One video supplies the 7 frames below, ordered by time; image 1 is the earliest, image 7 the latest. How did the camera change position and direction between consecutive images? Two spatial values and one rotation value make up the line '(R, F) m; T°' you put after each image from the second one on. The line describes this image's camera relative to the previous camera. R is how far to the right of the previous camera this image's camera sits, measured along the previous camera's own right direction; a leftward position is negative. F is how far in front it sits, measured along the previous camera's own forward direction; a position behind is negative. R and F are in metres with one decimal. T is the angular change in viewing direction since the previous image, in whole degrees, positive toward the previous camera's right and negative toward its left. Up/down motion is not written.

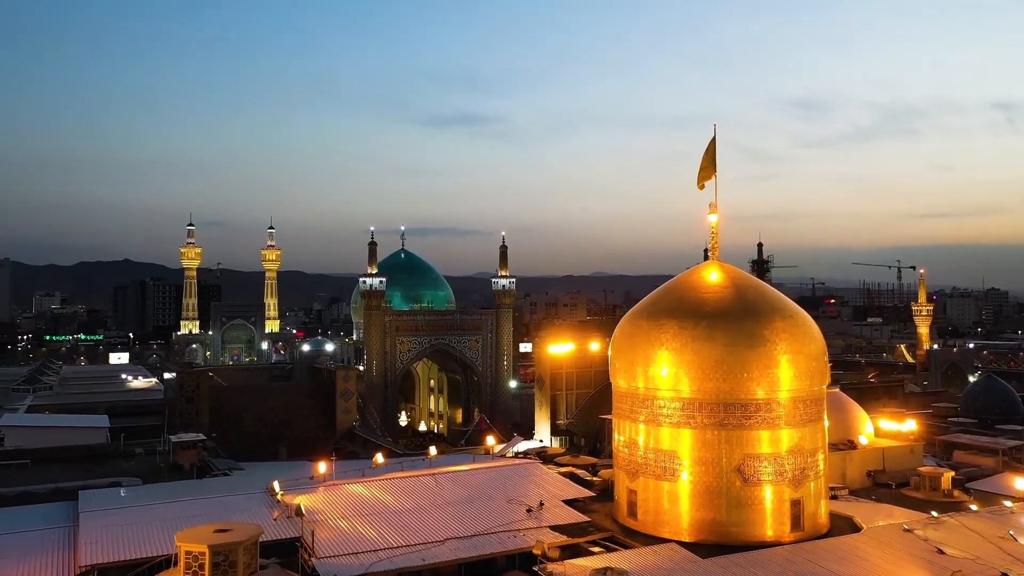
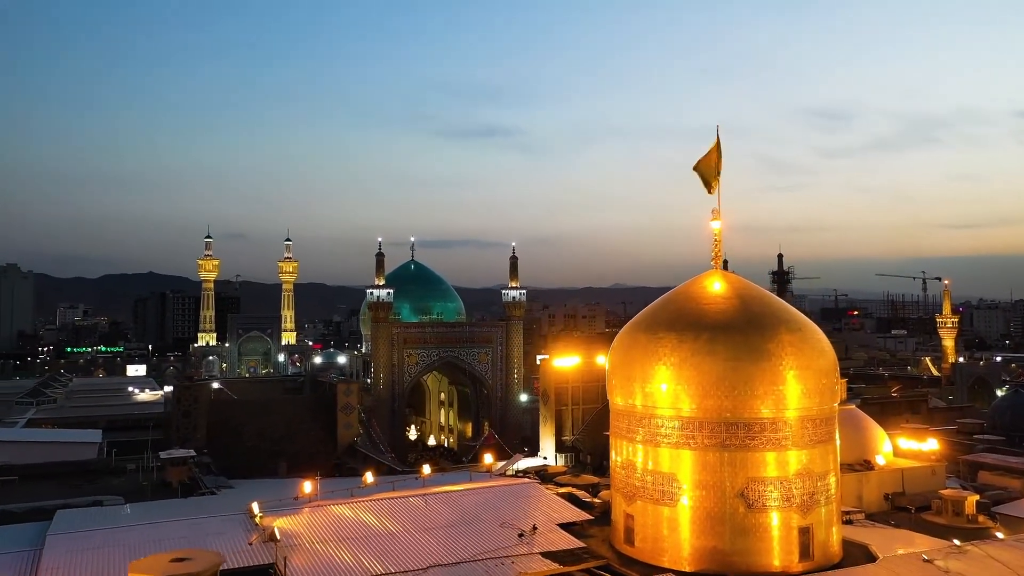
(+0.3, +0.4) m; -1°
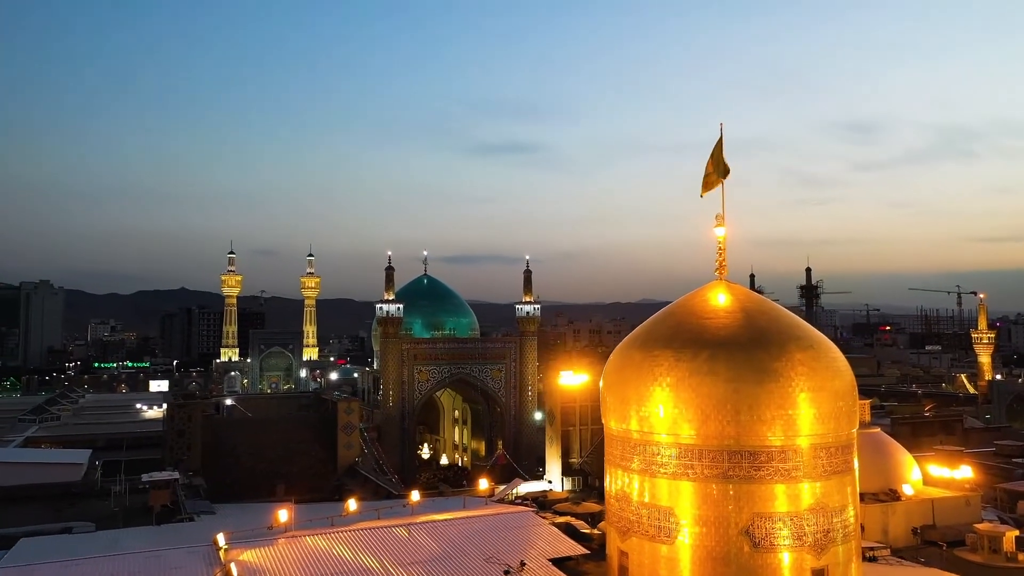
(+0.4, +0.6) m; -2°
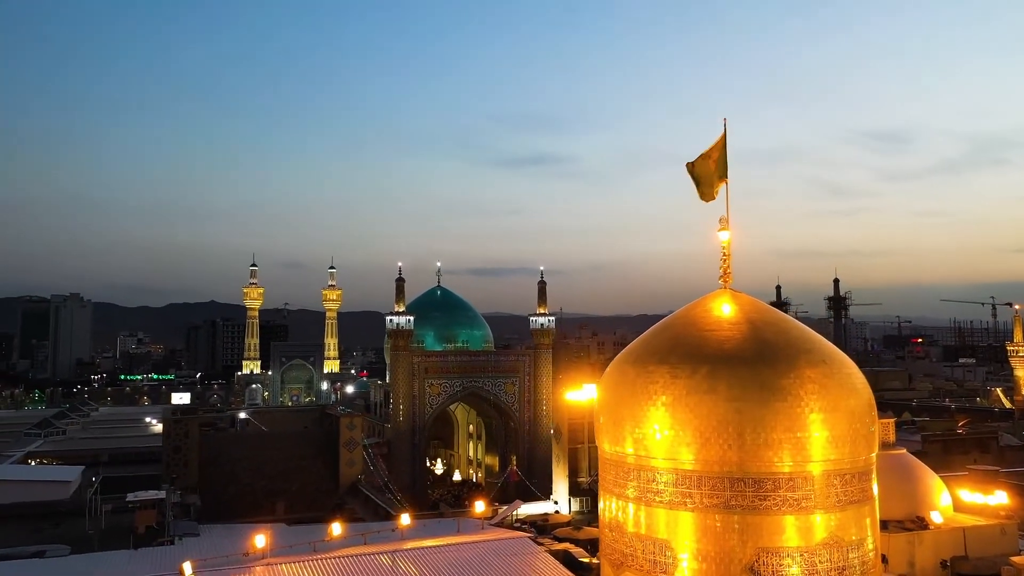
(+0.3, +0.6) m; -2°
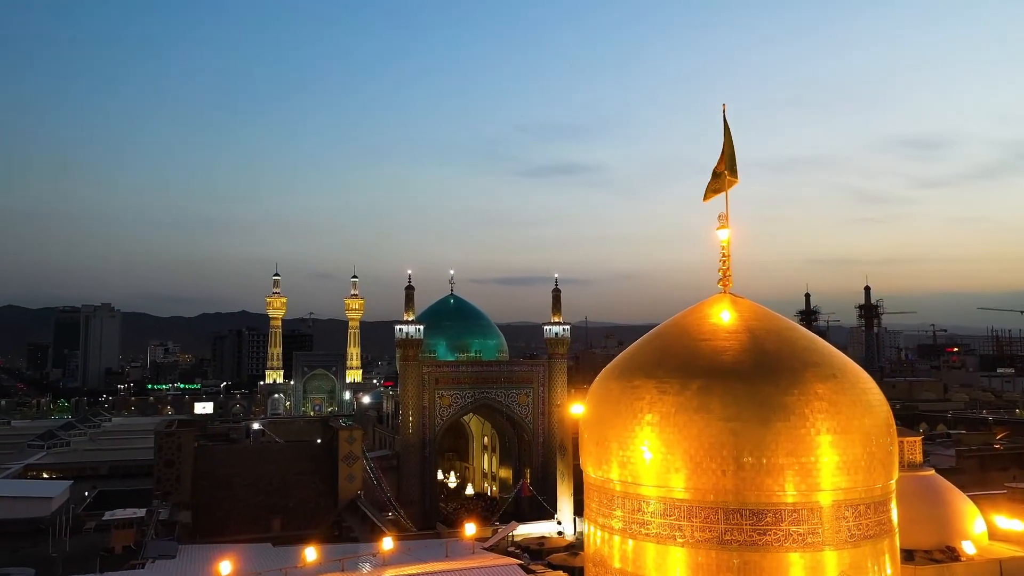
(+0.4, +0.6) m; -2°
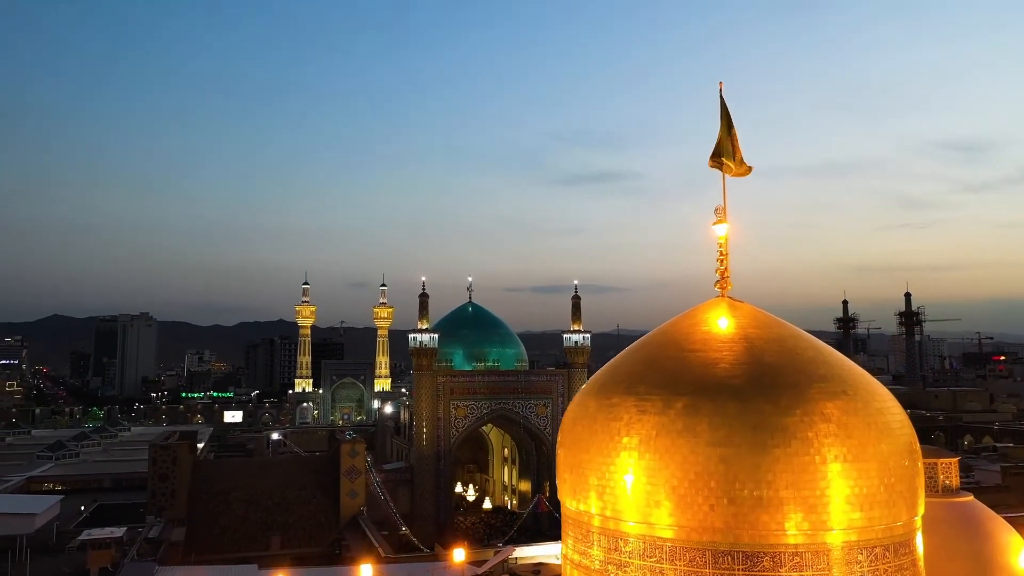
(+0.5, +0.7) m; -3°
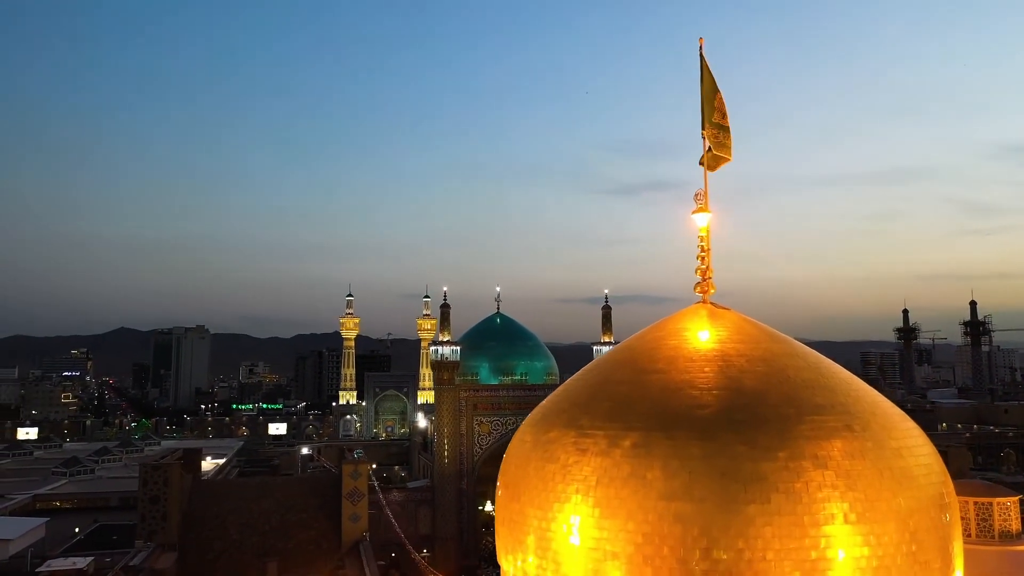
(+0.7, +1.0) m; -4°
